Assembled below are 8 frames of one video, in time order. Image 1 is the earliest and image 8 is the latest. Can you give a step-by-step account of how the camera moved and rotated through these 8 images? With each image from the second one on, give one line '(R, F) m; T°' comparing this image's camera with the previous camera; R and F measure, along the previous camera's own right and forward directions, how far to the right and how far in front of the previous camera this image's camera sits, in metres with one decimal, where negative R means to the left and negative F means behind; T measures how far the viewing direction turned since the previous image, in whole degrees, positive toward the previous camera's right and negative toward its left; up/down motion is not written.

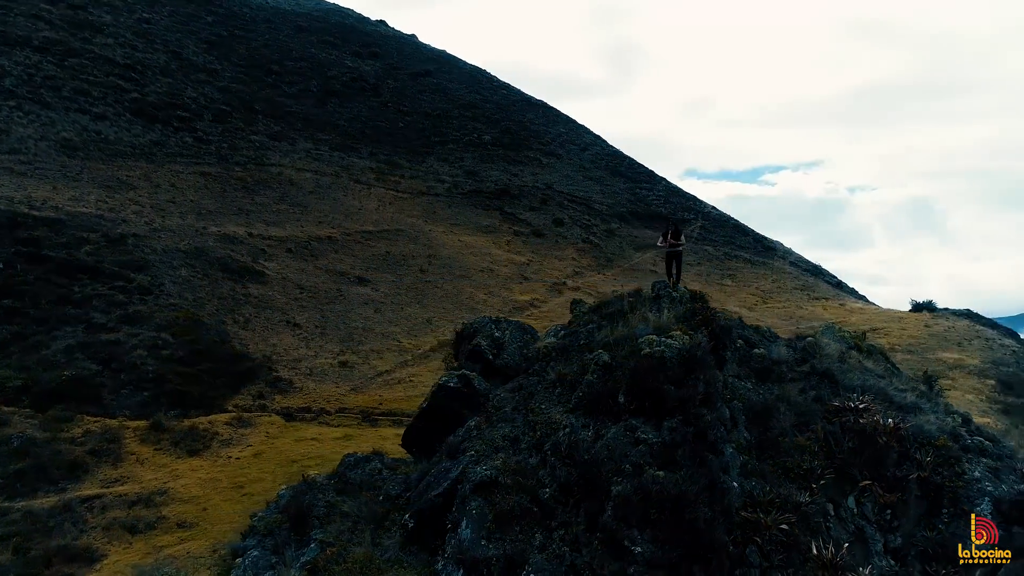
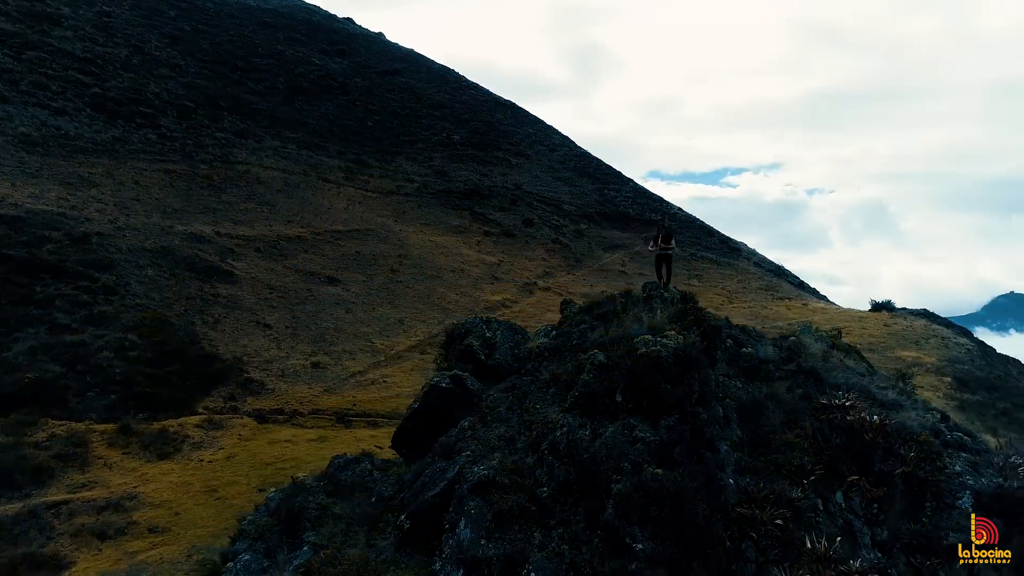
(-0.3, 0.0) m; +3°
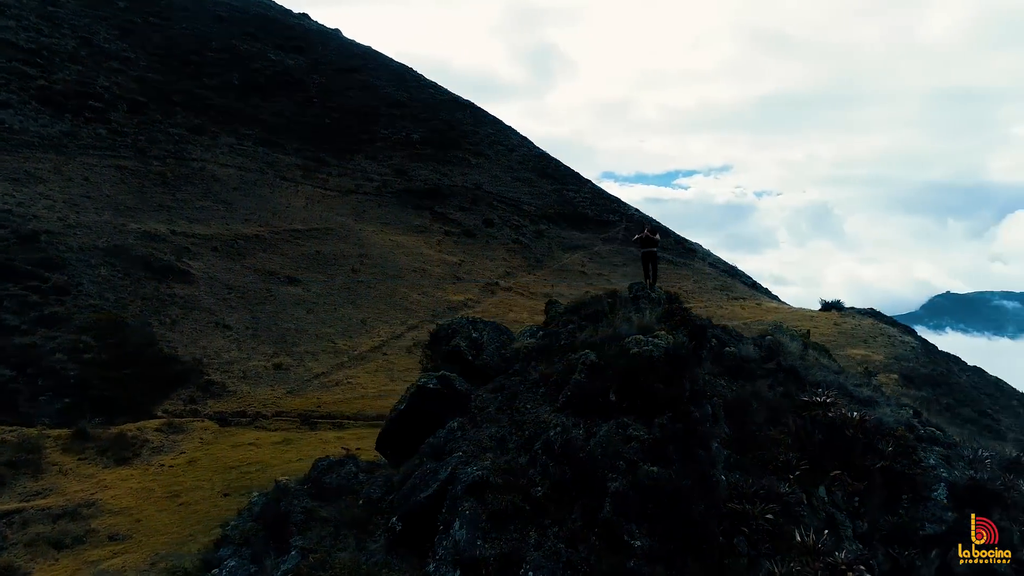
(-0.4, 0.0) m; +4°
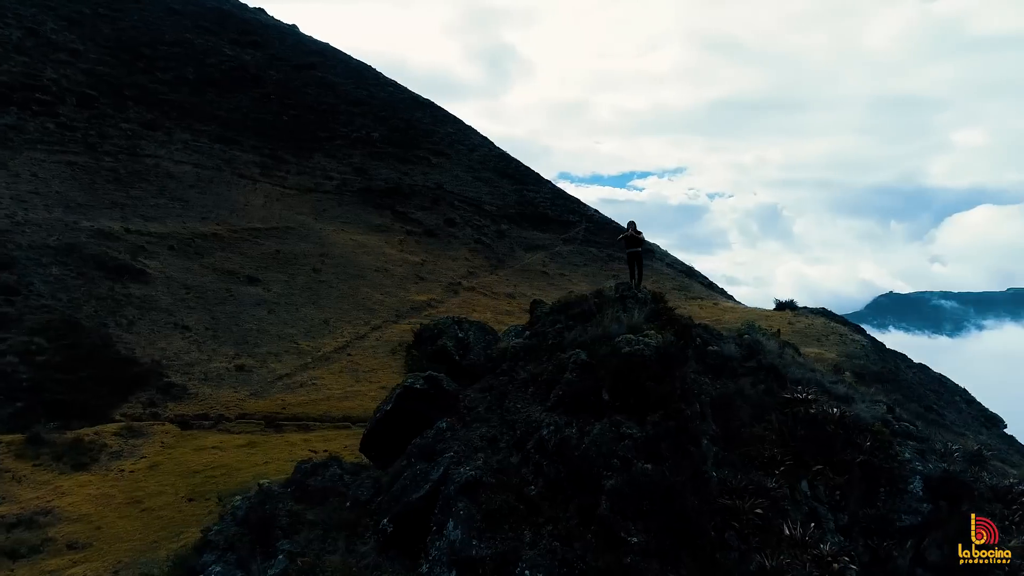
(-0.3, 0.0) m; +3°
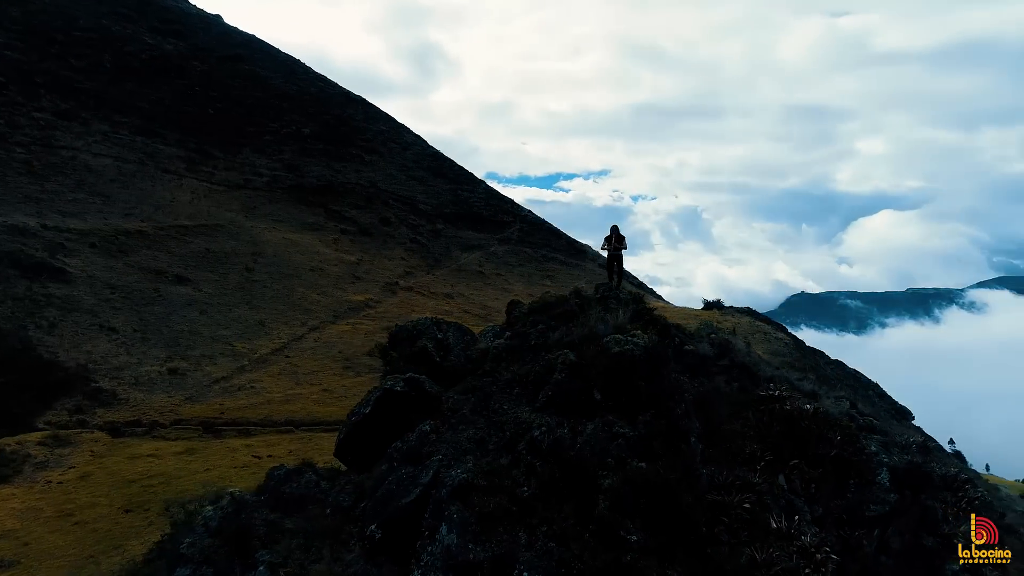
(-0.6, +0.1) m; +6°
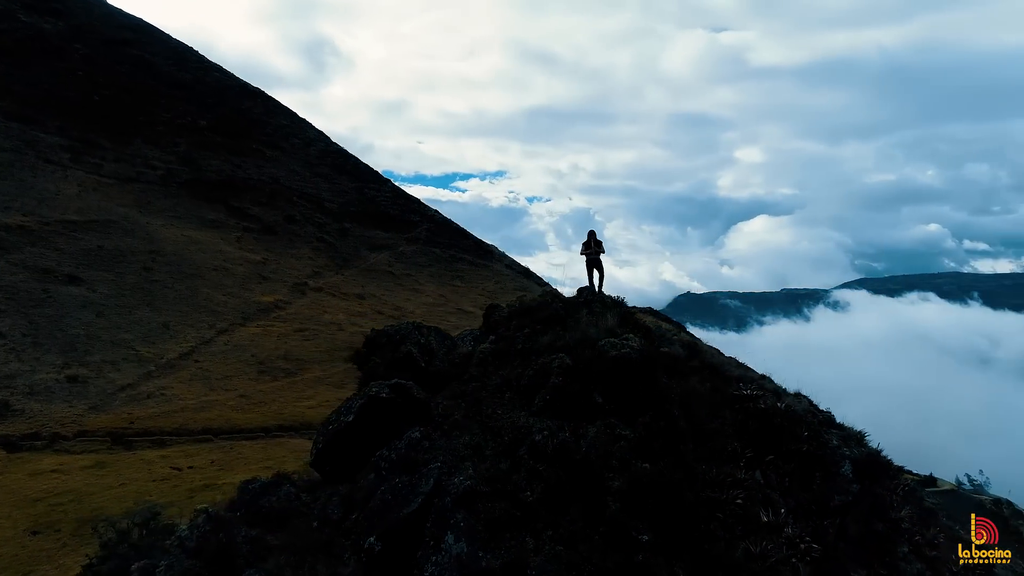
(-1.0, +0.1) m; +8°
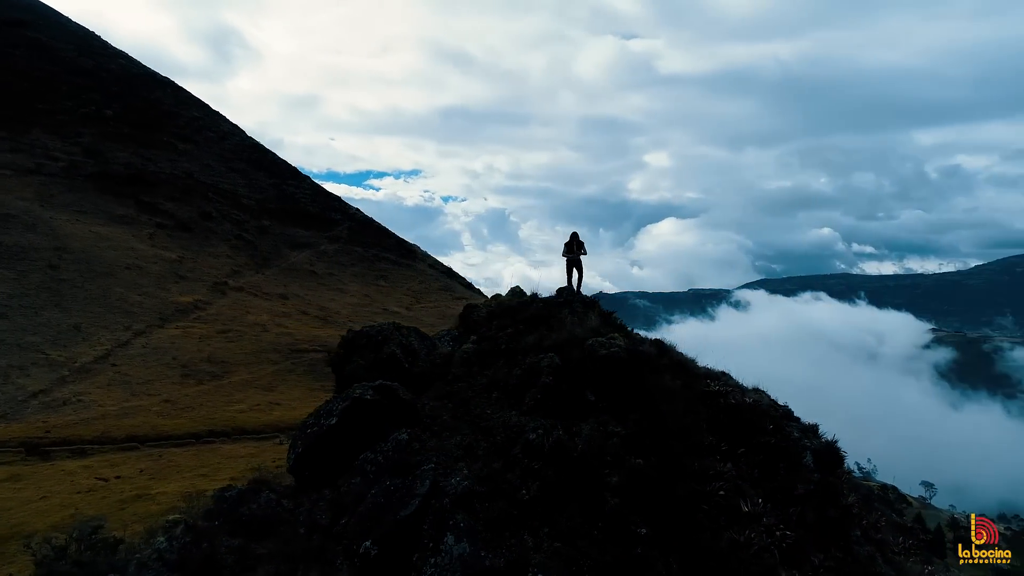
(-0.8, 0.0) m; +7°
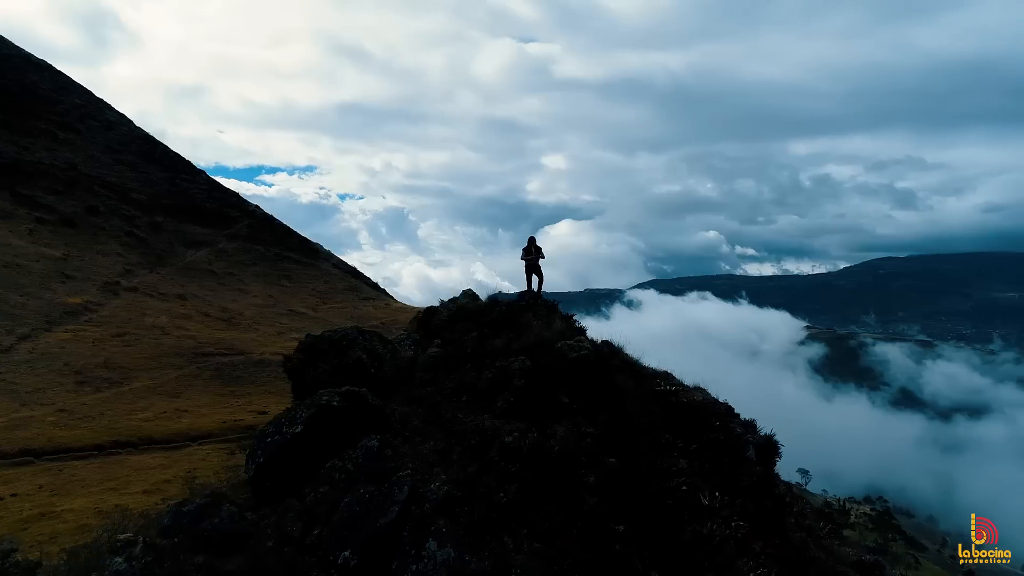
(-0.7, 0.0) m; +8°
